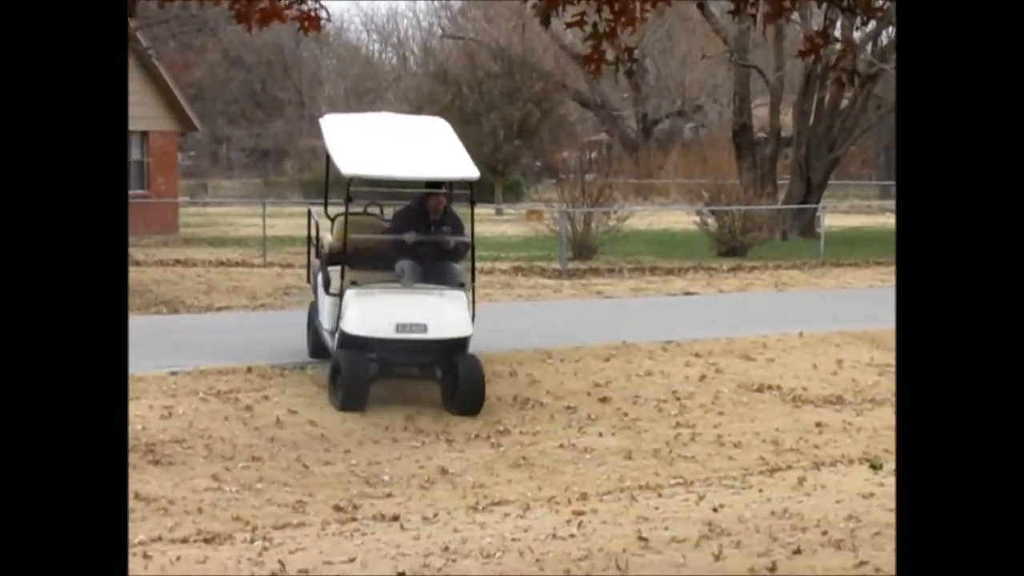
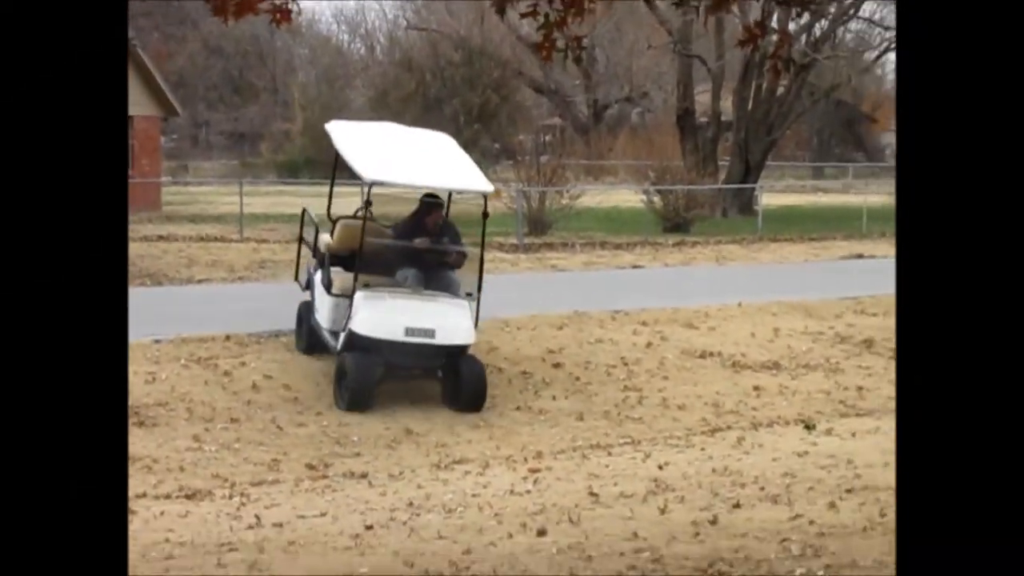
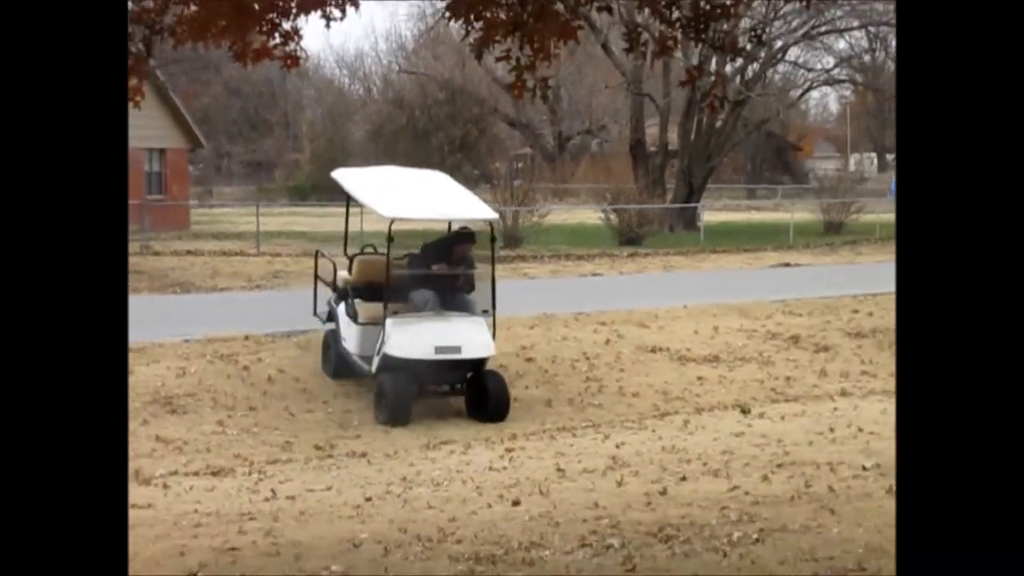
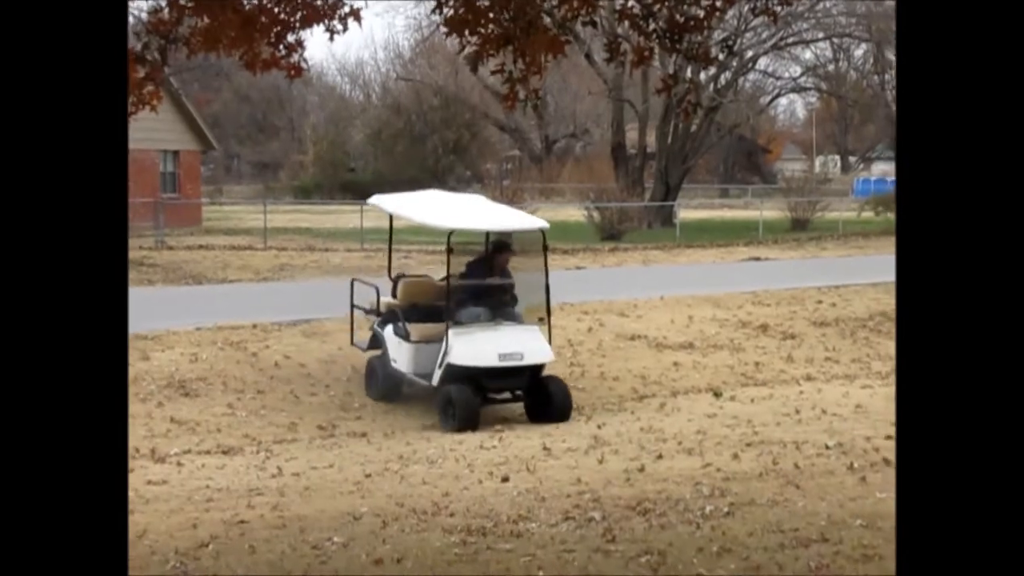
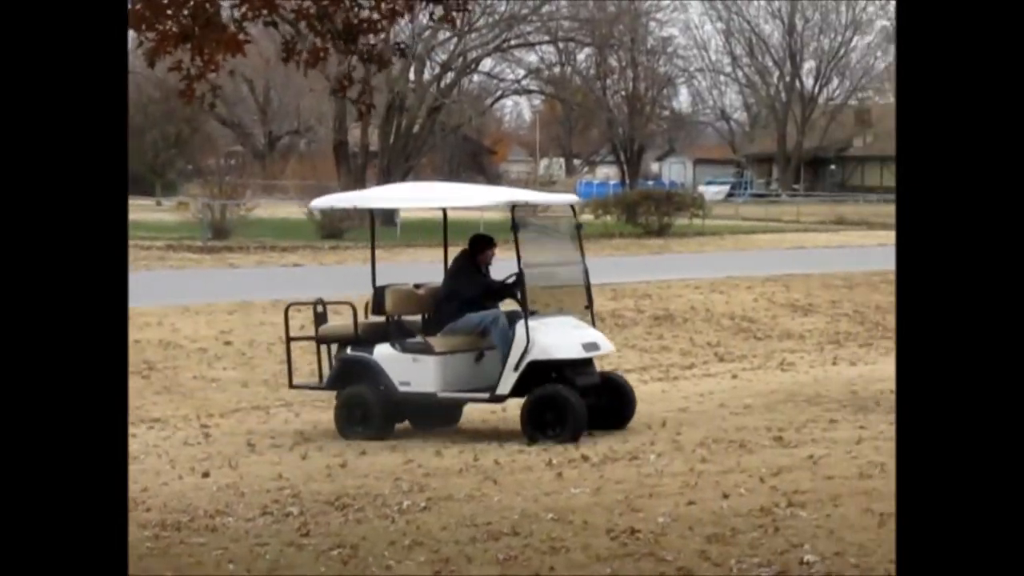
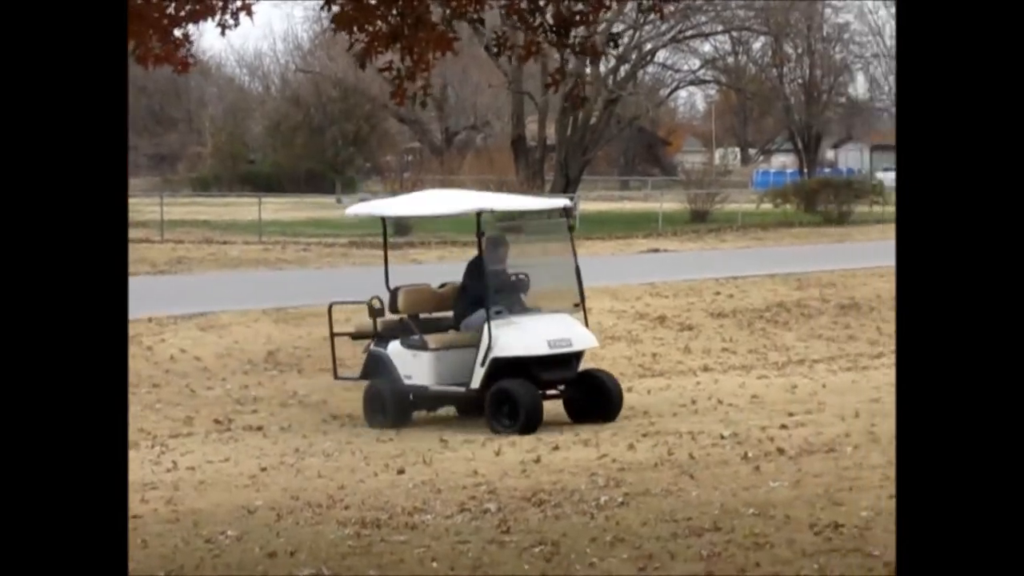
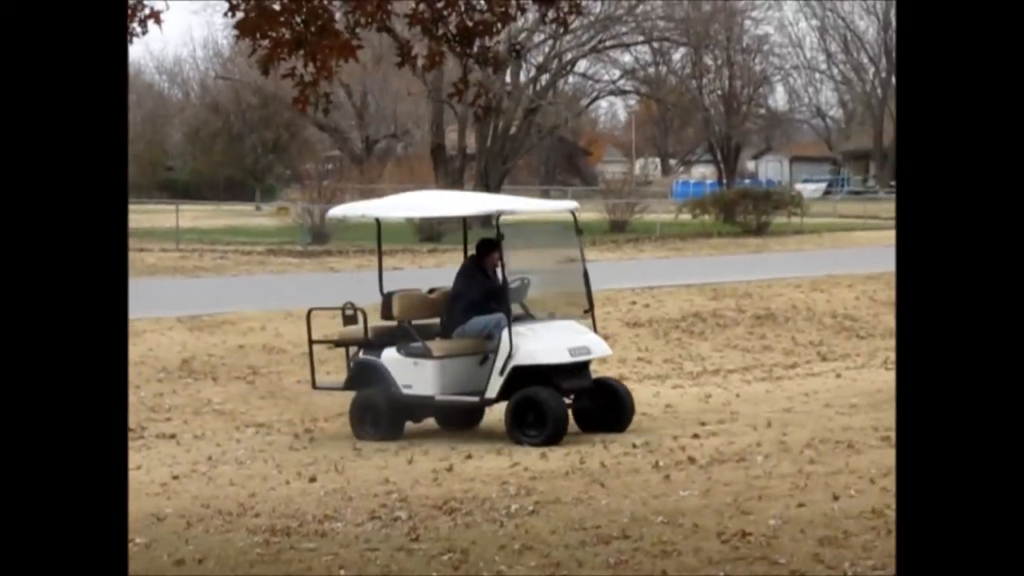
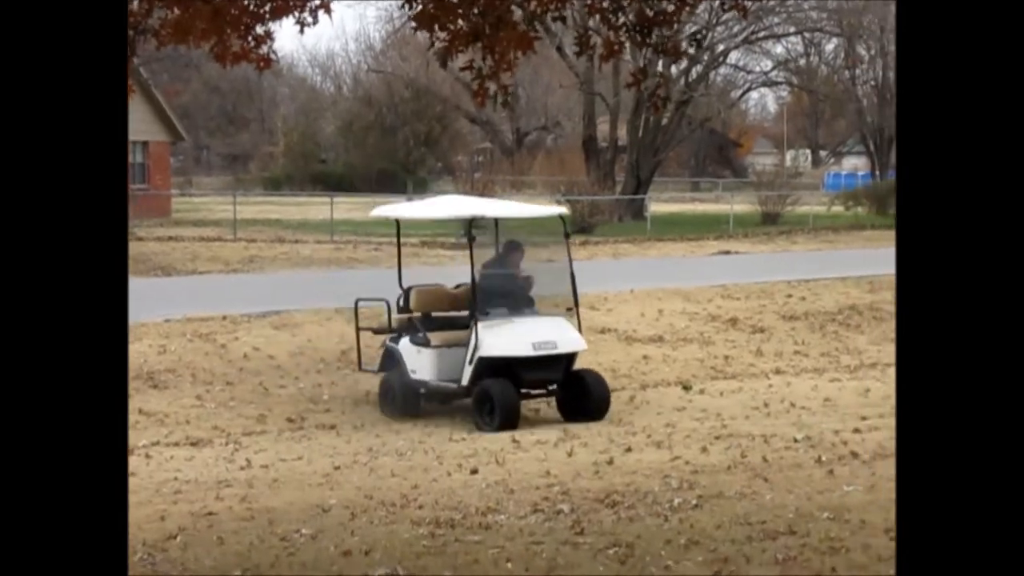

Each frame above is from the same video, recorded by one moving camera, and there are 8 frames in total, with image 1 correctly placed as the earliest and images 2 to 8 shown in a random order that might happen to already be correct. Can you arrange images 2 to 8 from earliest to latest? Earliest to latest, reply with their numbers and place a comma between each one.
2, 3, 4, 8, 6, 7, 5
